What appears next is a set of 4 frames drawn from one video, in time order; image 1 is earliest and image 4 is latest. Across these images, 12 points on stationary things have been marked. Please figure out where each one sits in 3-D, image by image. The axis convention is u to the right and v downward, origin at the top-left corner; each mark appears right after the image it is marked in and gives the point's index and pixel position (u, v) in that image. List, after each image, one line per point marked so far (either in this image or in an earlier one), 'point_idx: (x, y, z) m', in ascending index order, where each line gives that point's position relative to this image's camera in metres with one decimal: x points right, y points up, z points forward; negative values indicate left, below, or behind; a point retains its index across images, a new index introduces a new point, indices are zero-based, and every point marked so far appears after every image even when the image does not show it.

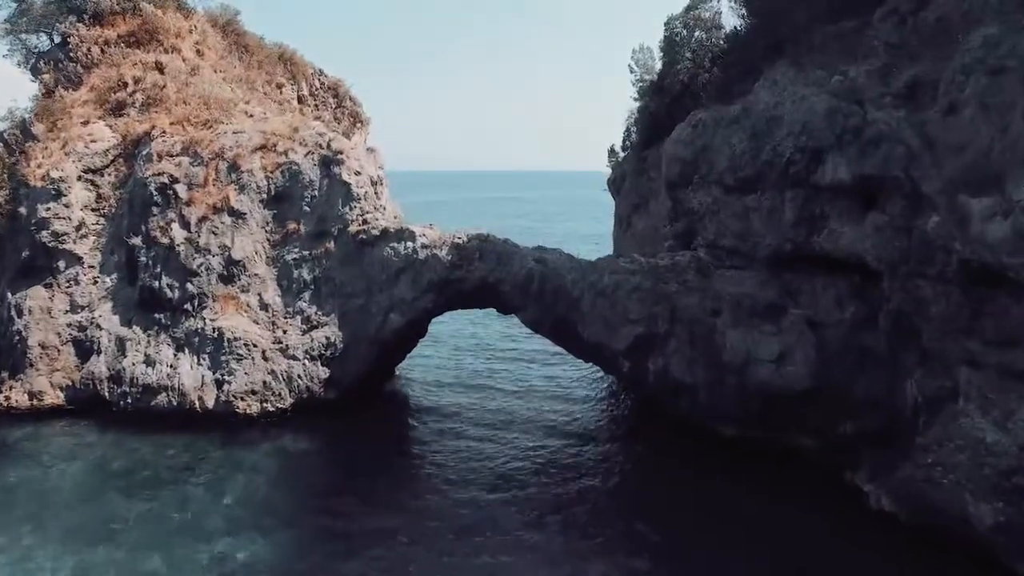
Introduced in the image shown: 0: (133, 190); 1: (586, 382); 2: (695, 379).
0: (-9.7, +2.5, +16.0) m
1: (+2.0, -2.7, +16.8) m
2: (+3.8, -1.9, +12.9) m
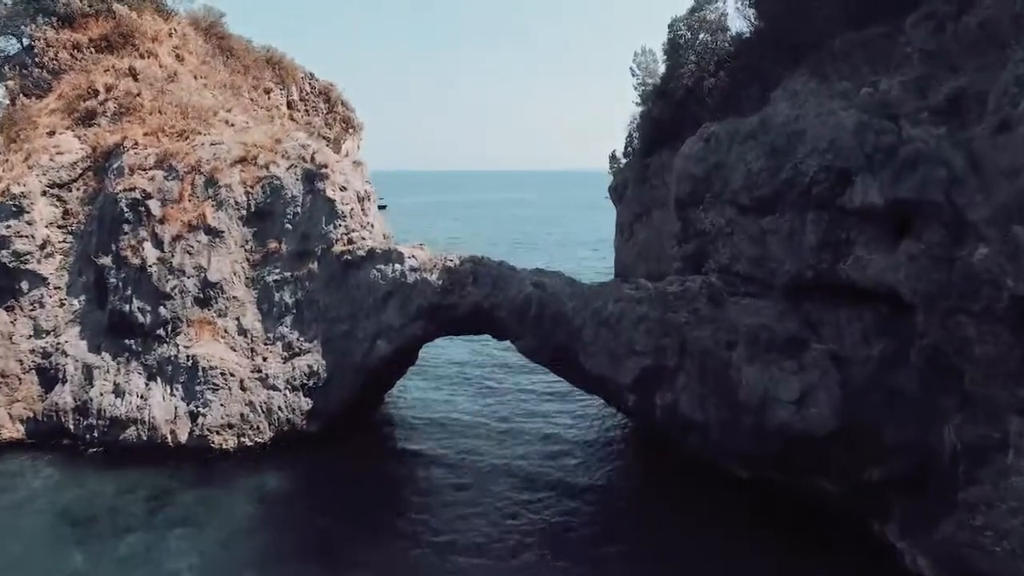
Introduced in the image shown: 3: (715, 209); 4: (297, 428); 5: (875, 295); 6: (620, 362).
0: (-9.8, +2.0, +15.0) m
1: (+1.9, -3.2, +15.7) m
2: (+3.7, -2.5, +11.8) m
3: (+4.0, +1.6, +12.3) m
4: (-5.0, -3.3, +14.5) m
5: (+6.1, -0.1, +10.6) m
6: (+2.1, -1.5, +12.4) m
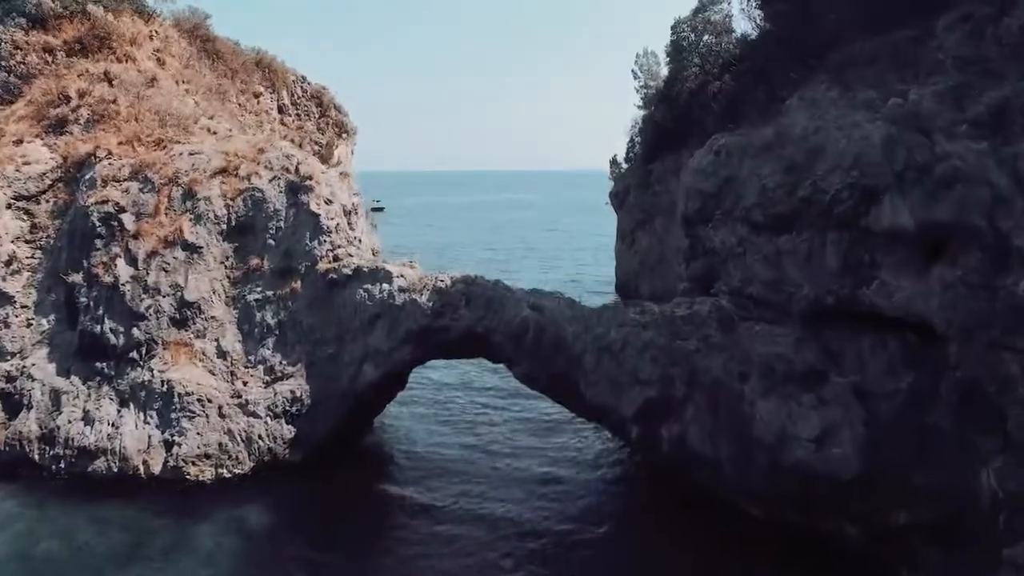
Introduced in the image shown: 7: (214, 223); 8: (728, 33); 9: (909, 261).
0: (-9.9, +1.5, +14.1) m
1: (+1.8, -3.7, +14.9) m
2: (+3.6, -2.9, +10.9) m
3: (+3.9, +1.1, +11.4) m
4: (-5.1, -3.7, +13.6) m
5: (+6.0, -0.5, +9.7) m
6: (+2.1, -1.9, +11.5) m
7: (-6.8, +1.5, +14.3) m
8: (+6.3, +7.4, +18.0) m
9: (+5.9, +0.4, +9.3) m
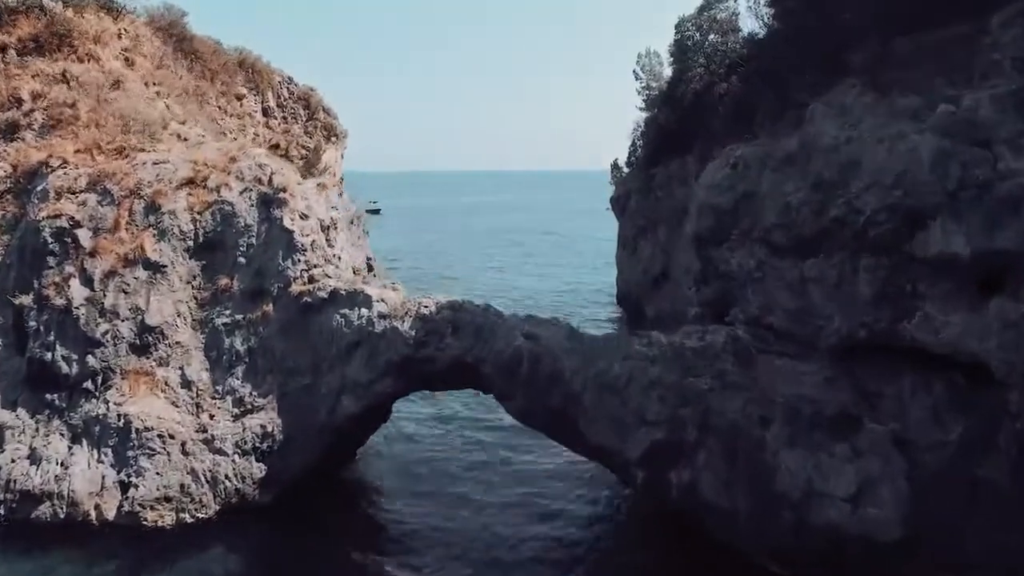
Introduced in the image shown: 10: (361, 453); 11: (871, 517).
0: (-10.0, +1.1, +12.8) m
1: (+1.7, -4.2, +13.6) m
2: (+3.5, -3.4, +9.7) m
3: (+3.8, +0.7, +10.2) m
4: (-5.2, -4.2, +12.3) m
5: (+5.9, -1.0, +8.4) m
6: (+1.9, -2.4, +10.2) m
7: (-6.9, +1.0, +13.0) m
8: (+6.1, +6.9, +16.8) m
9: (+5.8, -0.1, +8.1) m
10: (-3.6, -3.8, +15.6) m
11: (+5.0, -3.1, +8.7) m
